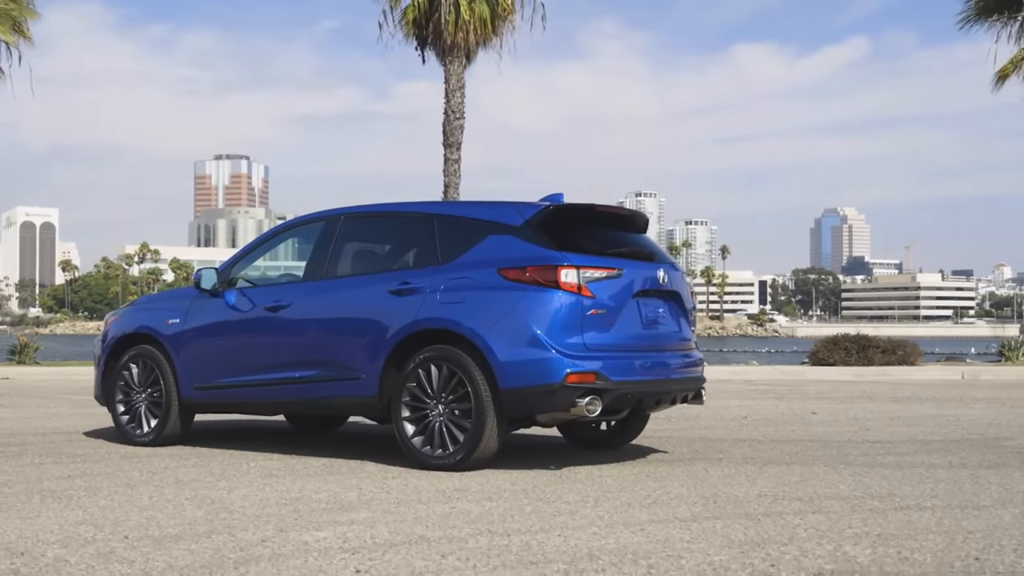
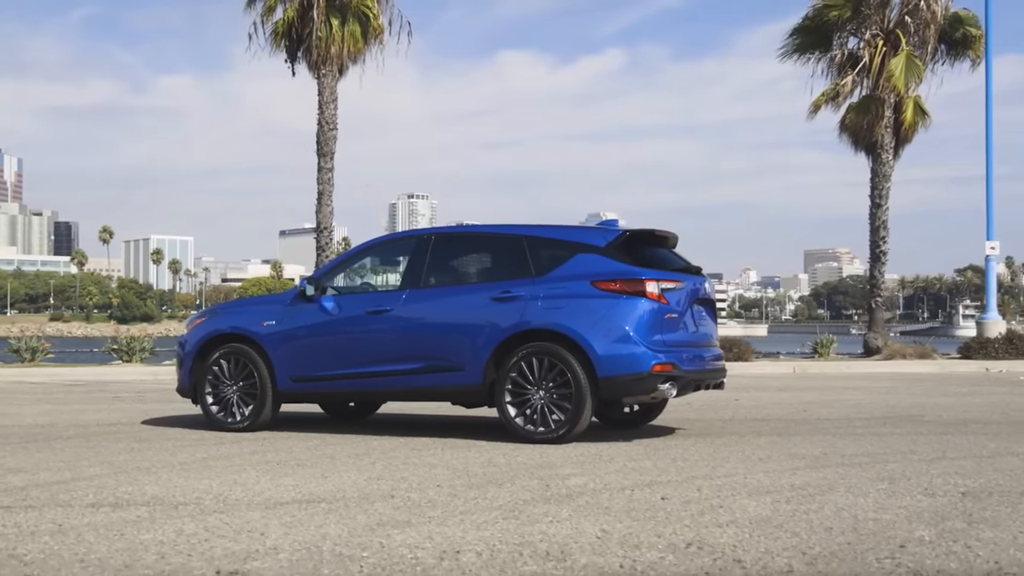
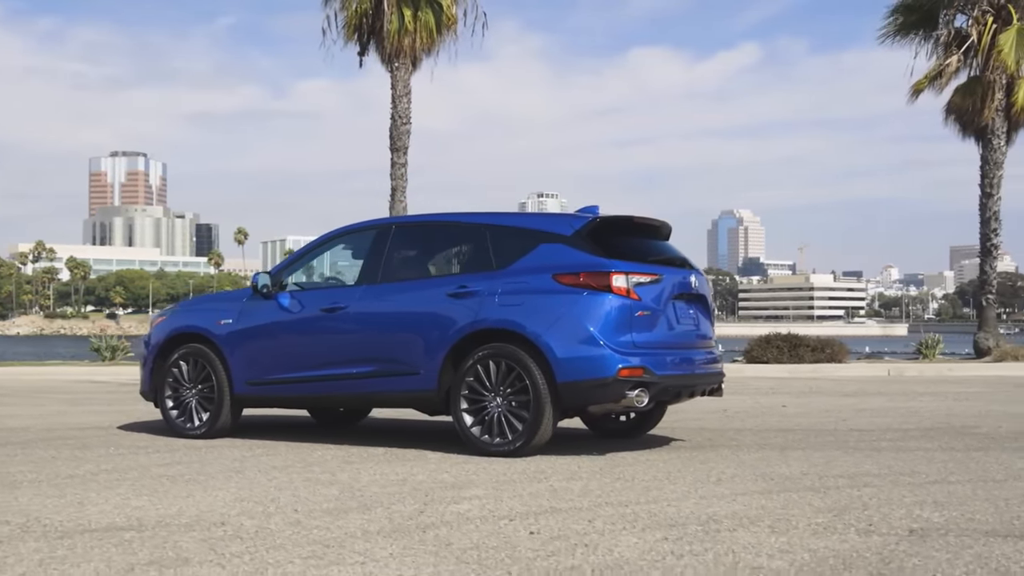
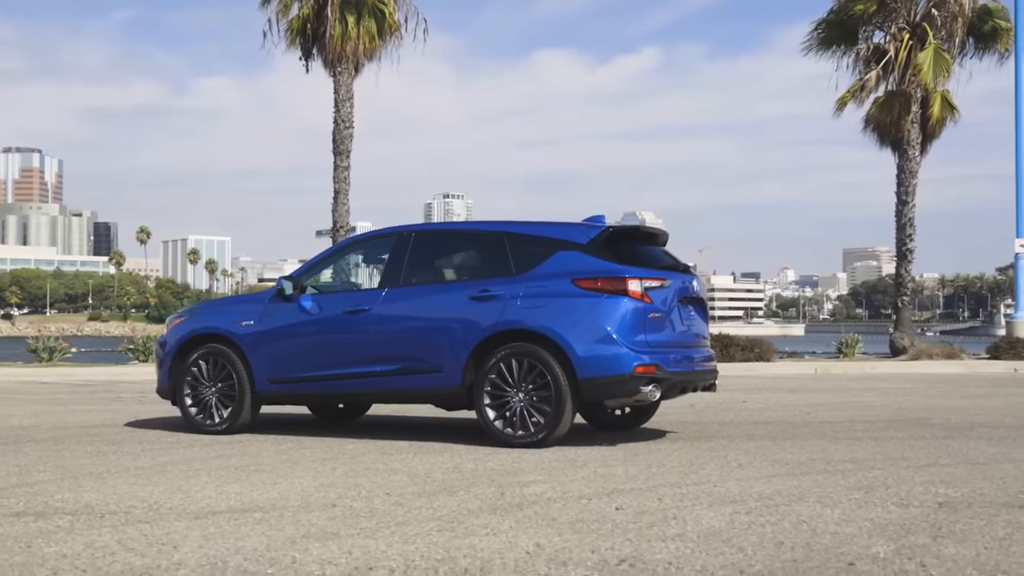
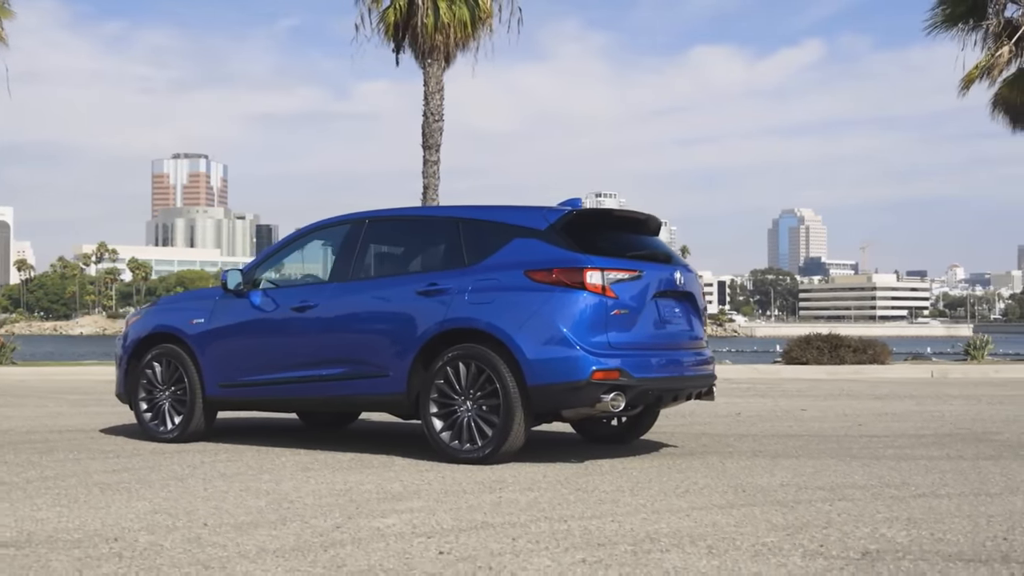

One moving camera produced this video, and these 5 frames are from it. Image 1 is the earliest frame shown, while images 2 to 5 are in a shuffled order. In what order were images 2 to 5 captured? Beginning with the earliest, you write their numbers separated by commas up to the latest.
5, 3, 4, 2
